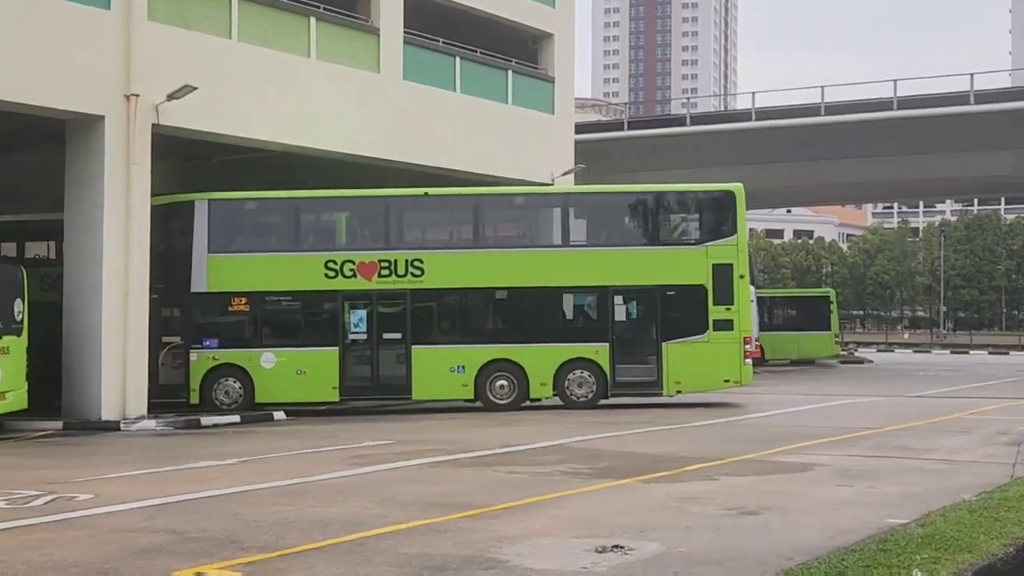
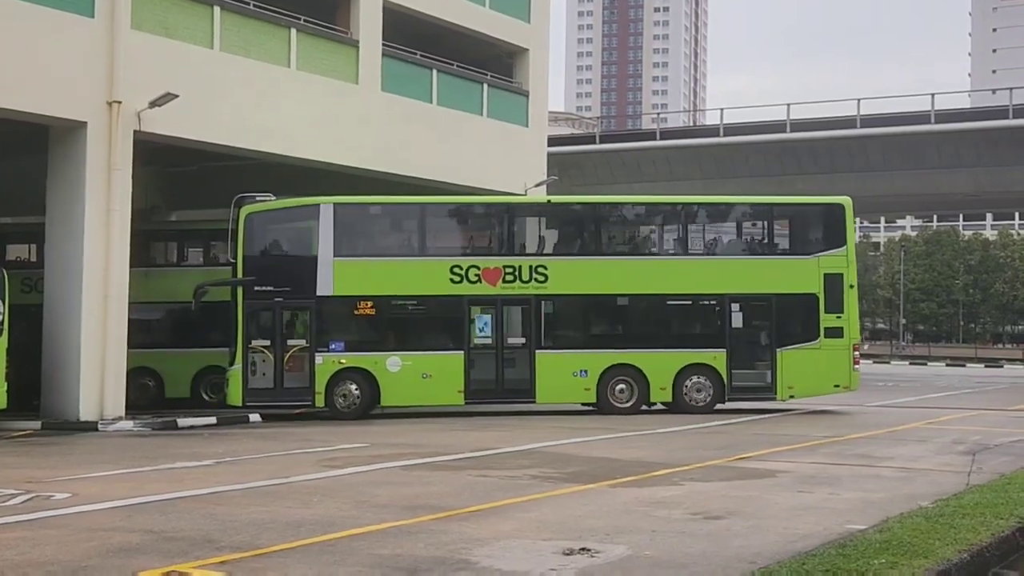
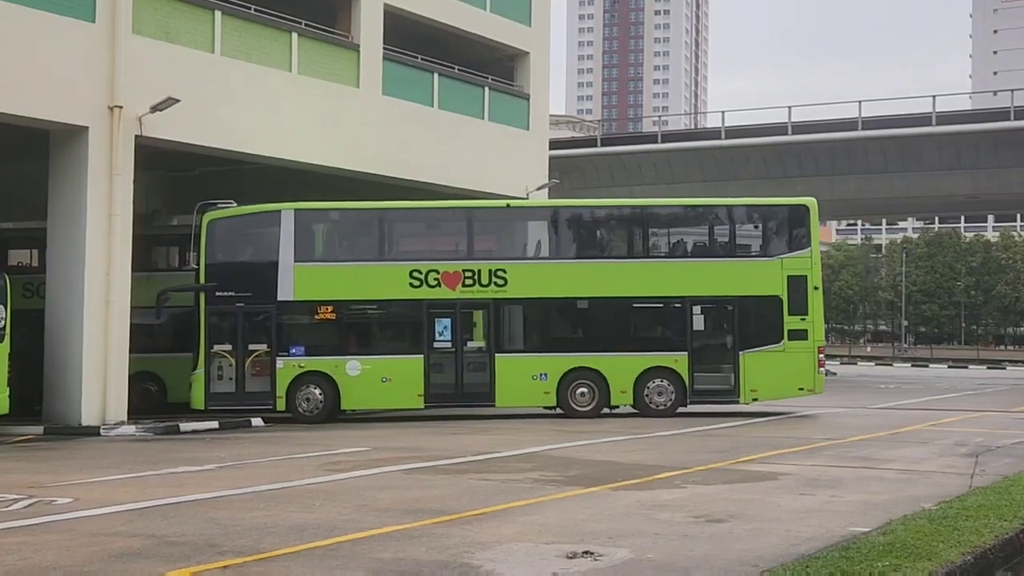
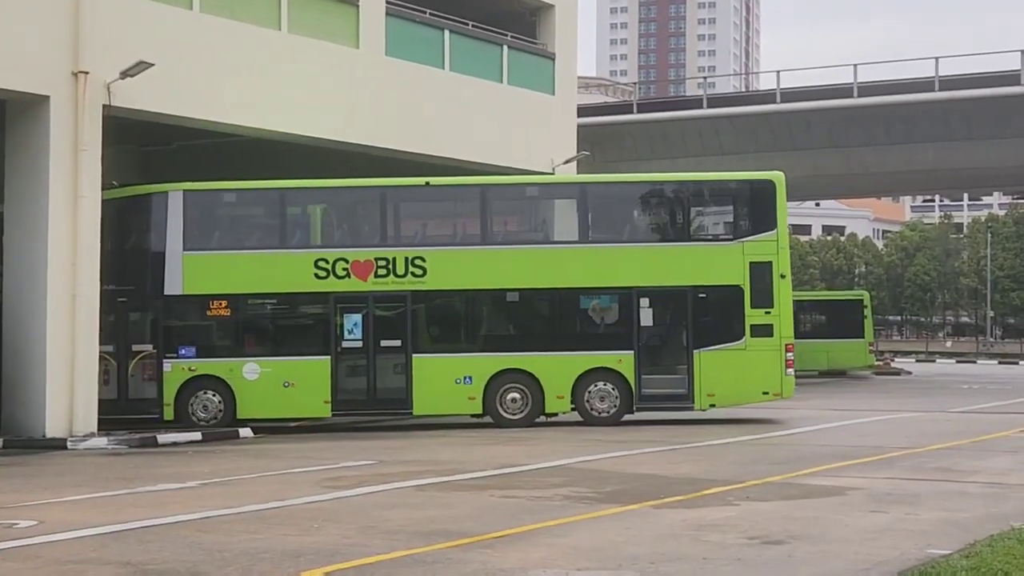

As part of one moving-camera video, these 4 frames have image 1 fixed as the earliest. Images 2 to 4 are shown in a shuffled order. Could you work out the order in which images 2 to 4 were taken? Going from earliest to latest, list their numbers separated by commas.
4, 3, 2
